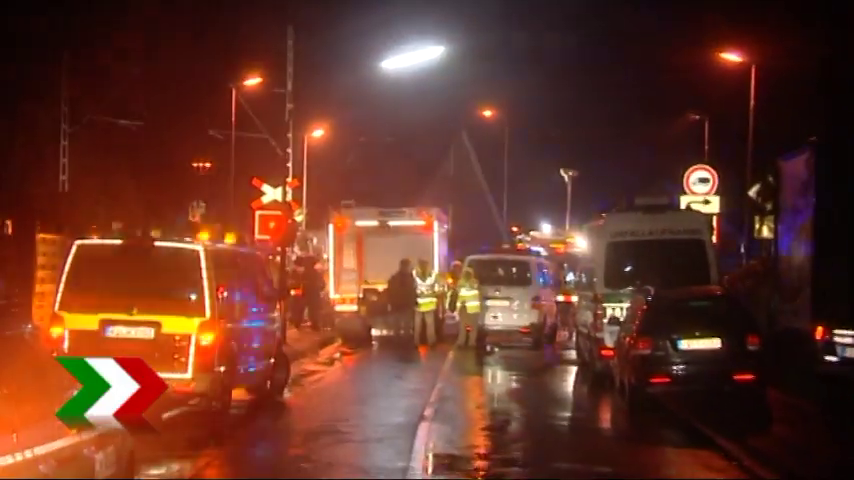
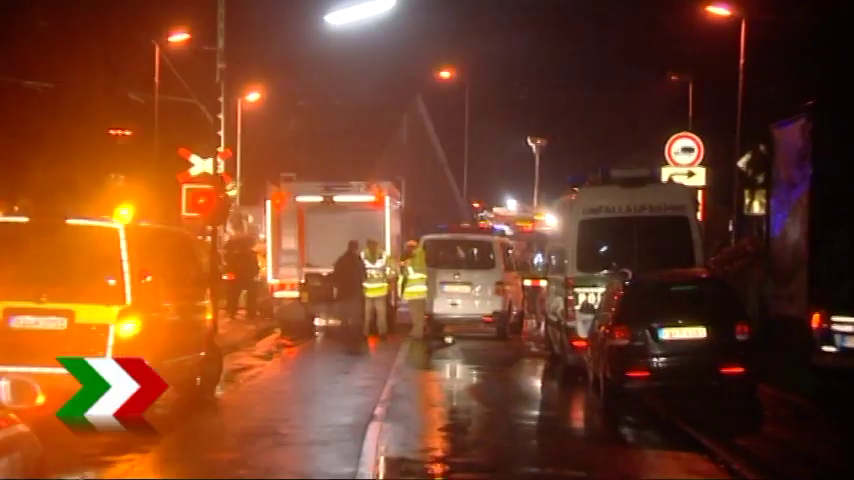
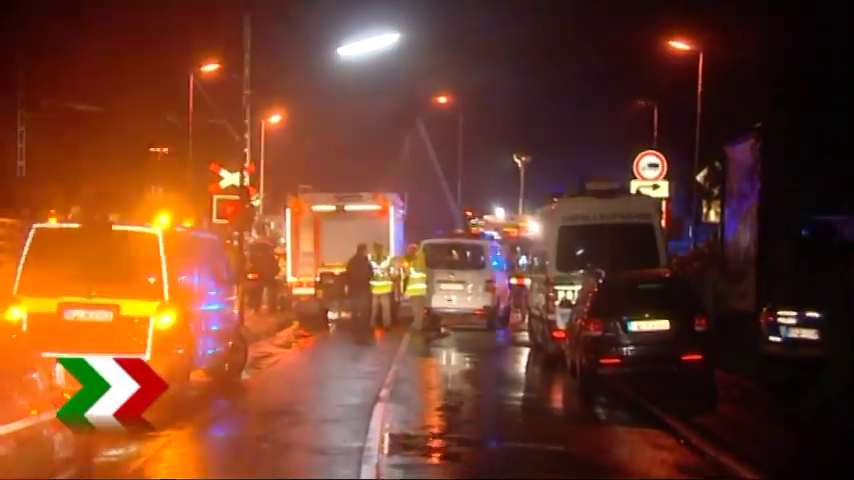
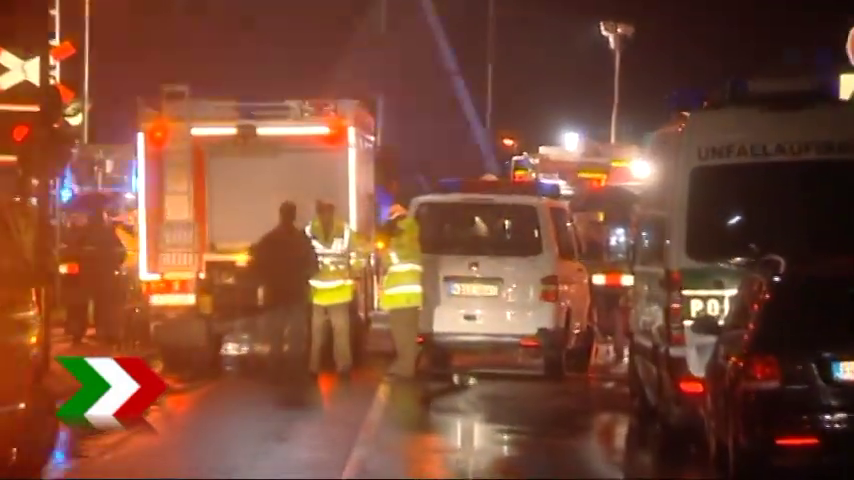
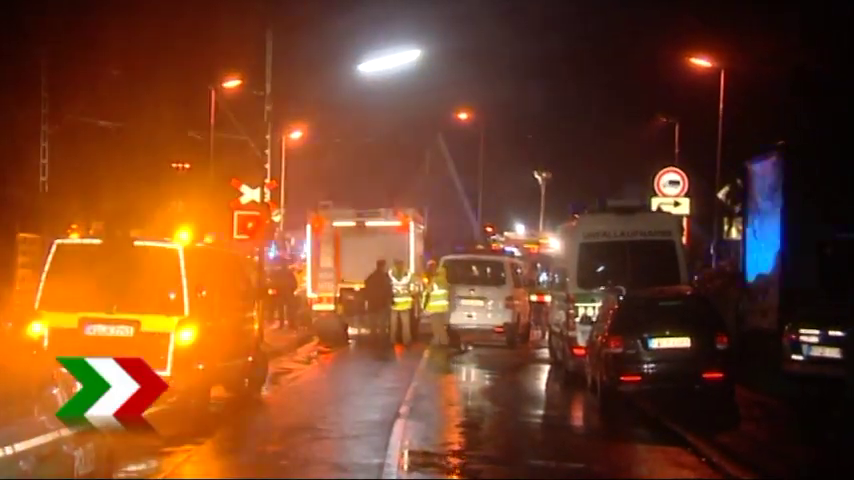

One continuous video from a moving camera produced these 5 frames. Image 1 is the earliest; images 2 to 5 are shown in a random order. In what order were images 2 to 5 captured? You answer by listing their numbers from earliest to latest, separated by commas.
5, 3, 2, 4
